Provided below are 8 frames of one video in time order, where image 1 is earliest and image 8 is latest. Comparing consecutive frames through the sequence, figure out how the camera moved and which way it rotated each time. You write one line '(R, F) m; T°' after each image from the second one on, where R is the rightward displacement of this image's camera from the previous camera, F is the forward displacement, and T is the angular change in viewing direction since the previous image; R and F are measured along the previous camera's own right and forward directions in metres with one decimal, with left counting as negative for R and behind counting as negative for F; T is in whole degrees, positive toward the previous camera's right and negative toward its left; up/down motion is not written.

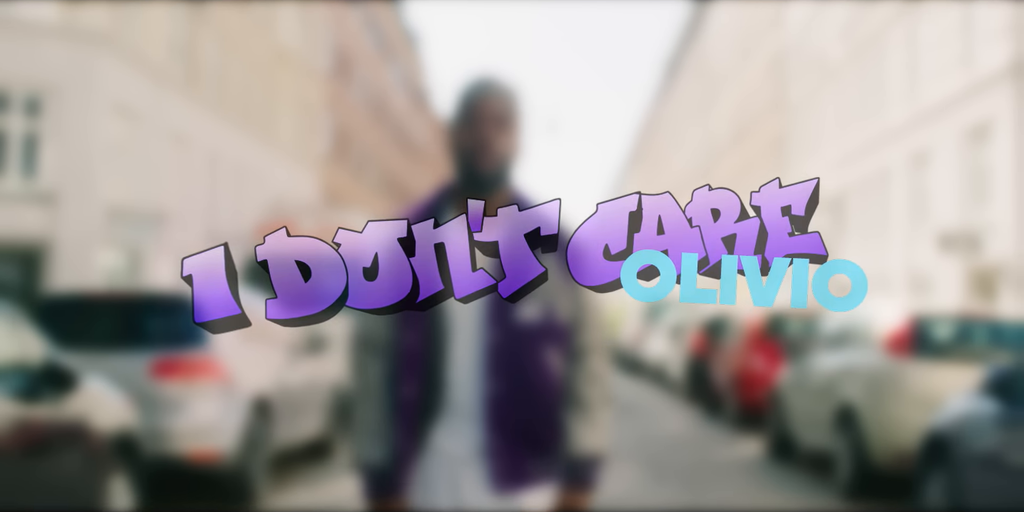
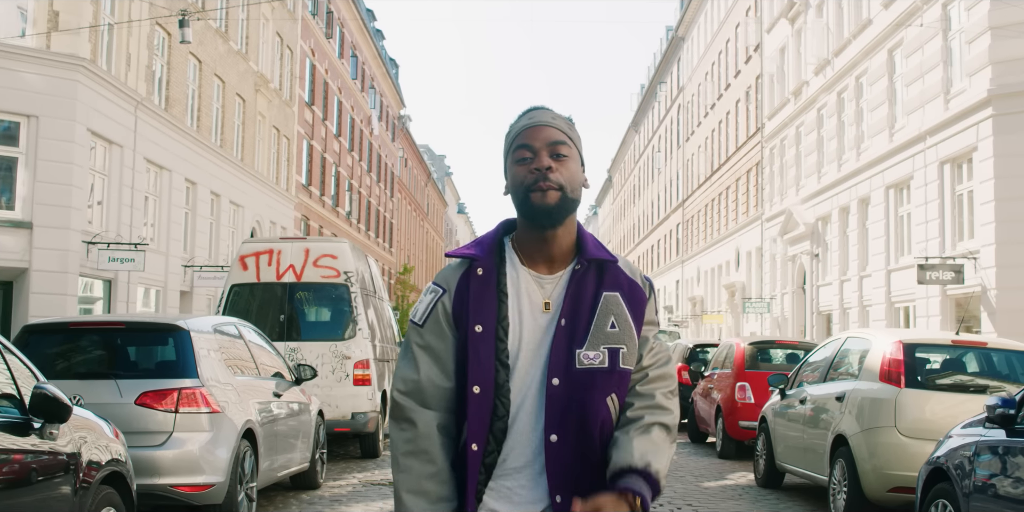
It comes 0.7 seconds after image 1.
(-0.2, +0.1) m; +1°
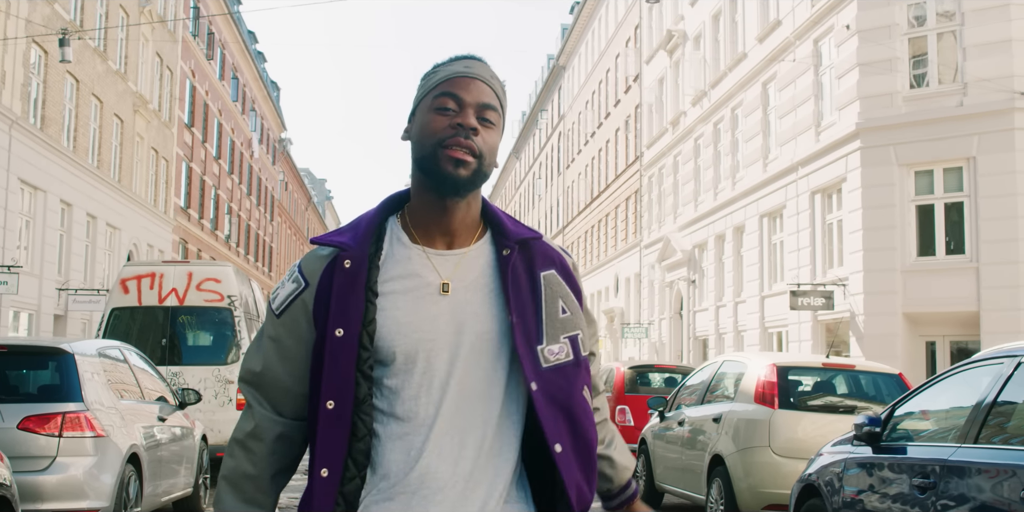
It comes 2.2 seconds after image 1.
(-0.1, -0.1) m; +7°
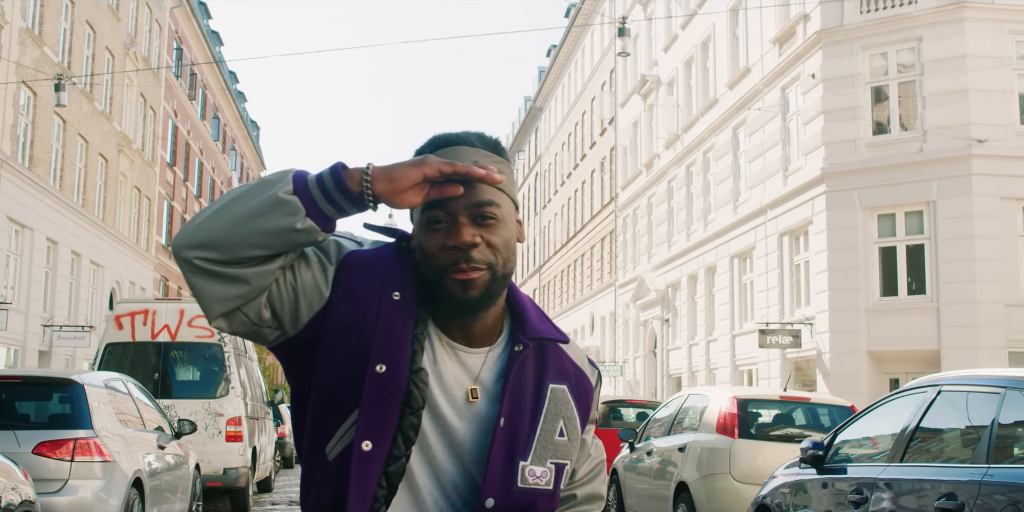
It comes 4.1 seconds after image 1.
(0.0, -0.7) m; +1°
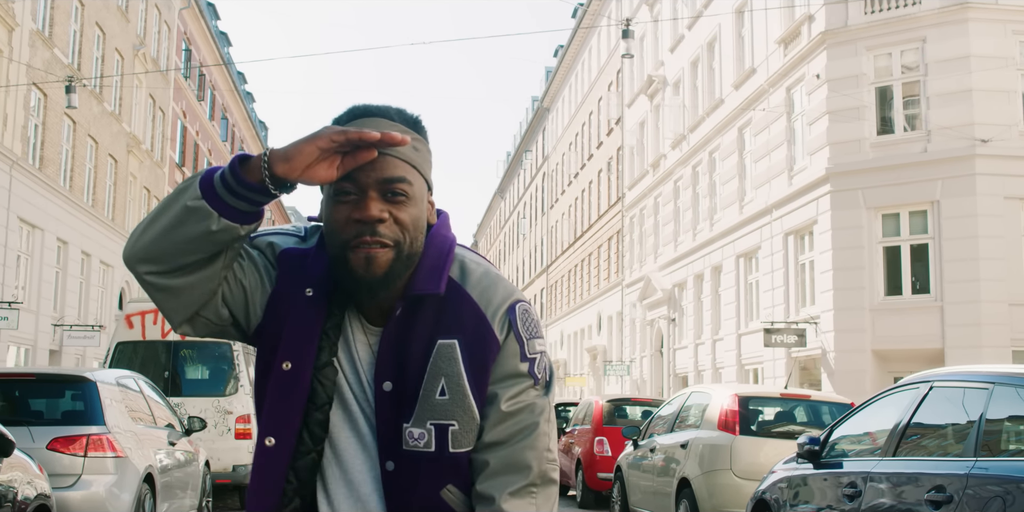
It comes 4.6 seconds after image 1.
(0.0, -0.1) m; 0°
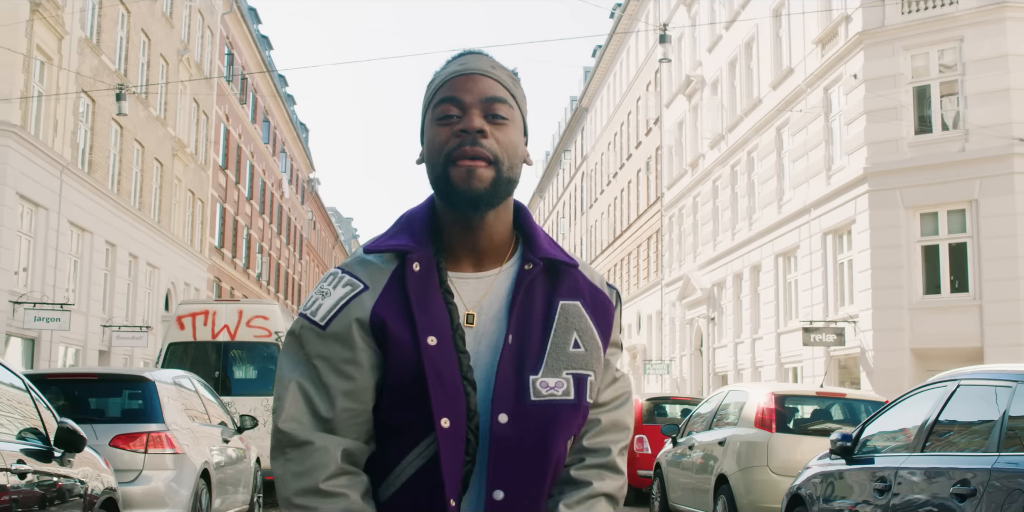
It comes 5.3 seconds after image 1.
(0.0, -0.3) m; -2°
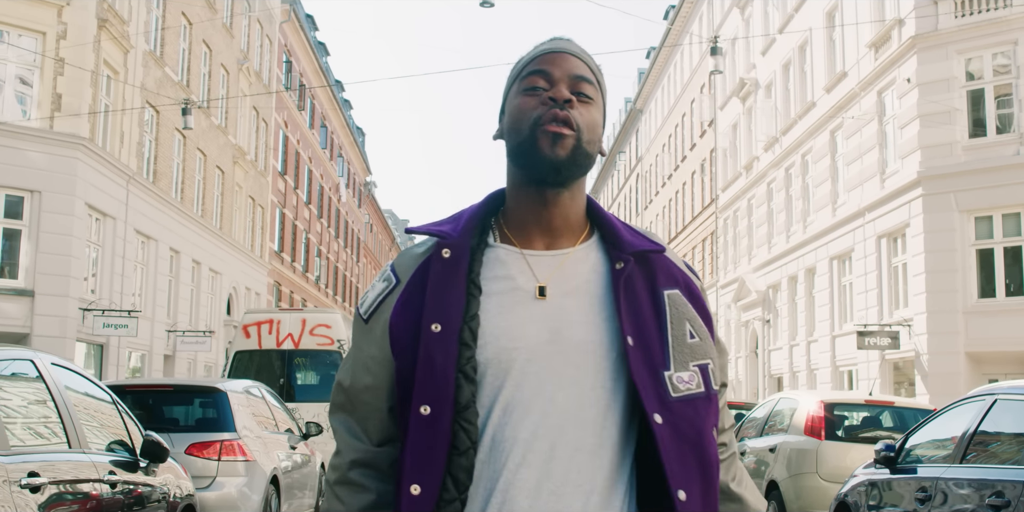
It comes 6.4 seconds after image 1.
(0.0, -0.4) m; -3°
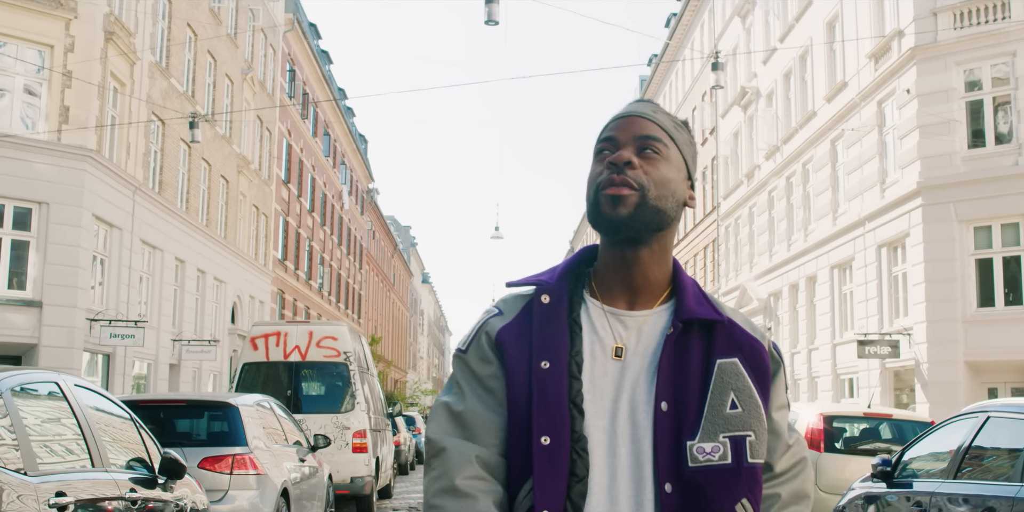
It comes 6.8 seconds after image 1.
(0.0, -0.2) m; 0°
